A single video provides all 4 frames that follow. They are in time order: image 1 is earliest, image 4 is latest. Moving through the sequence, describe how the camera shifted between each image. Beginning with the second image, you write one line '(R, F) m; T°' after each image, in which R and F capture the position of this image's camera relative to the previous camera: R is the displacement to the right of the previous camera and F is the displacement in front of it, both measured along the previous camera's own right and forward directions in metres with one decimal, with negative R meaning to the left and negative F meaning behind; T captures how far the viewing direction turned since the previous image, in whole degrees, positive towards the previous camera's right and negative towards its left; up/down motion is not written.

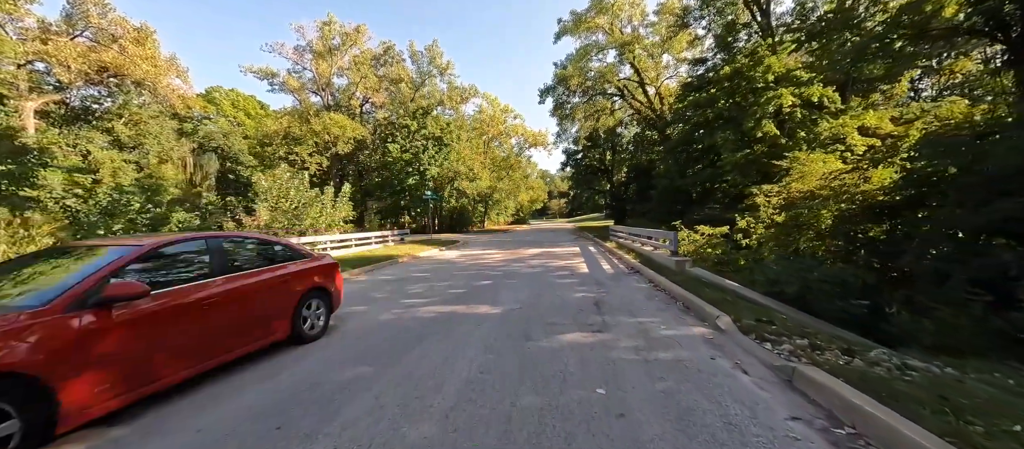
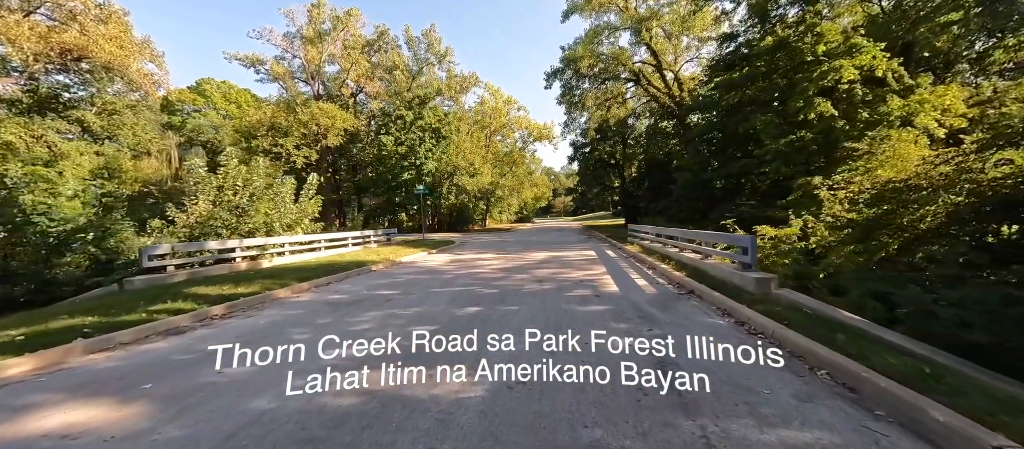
(+0.1, +2.8) m; 0°
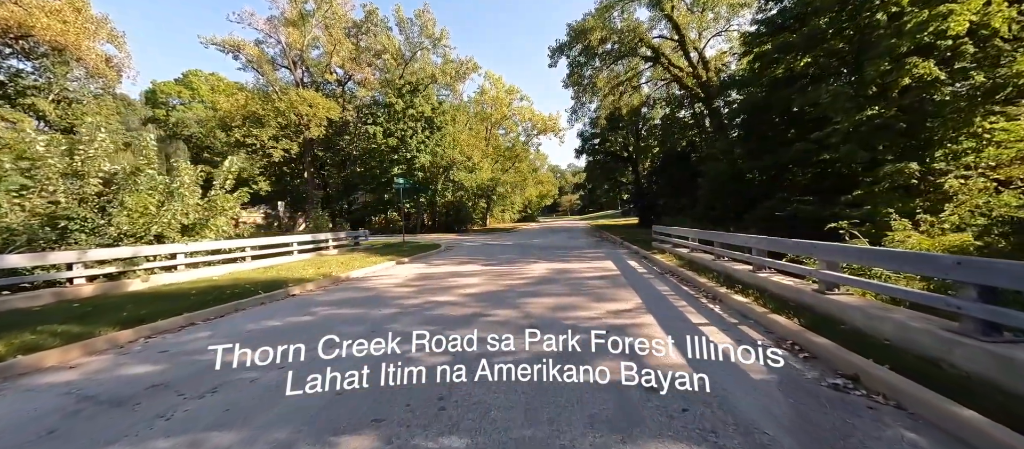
(+0.4, +3.4) m; -1°
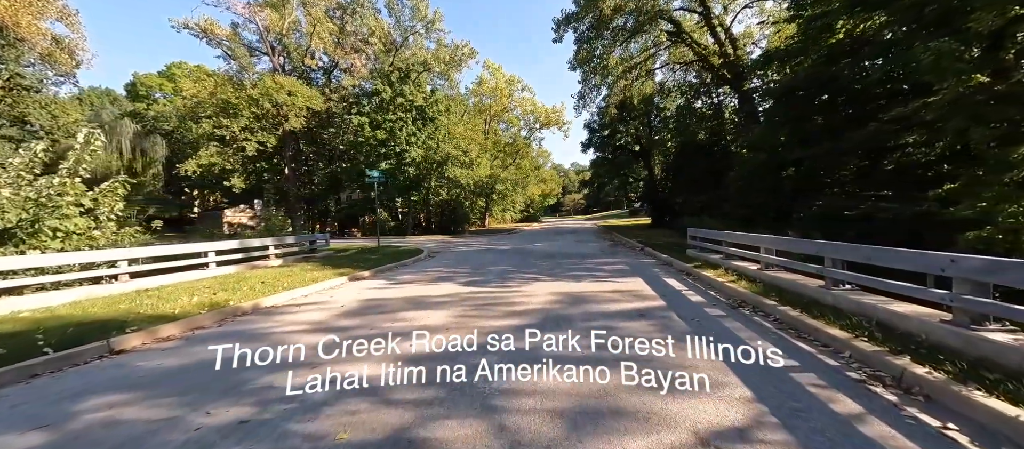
(+0.2, +3.0) m; 0°
